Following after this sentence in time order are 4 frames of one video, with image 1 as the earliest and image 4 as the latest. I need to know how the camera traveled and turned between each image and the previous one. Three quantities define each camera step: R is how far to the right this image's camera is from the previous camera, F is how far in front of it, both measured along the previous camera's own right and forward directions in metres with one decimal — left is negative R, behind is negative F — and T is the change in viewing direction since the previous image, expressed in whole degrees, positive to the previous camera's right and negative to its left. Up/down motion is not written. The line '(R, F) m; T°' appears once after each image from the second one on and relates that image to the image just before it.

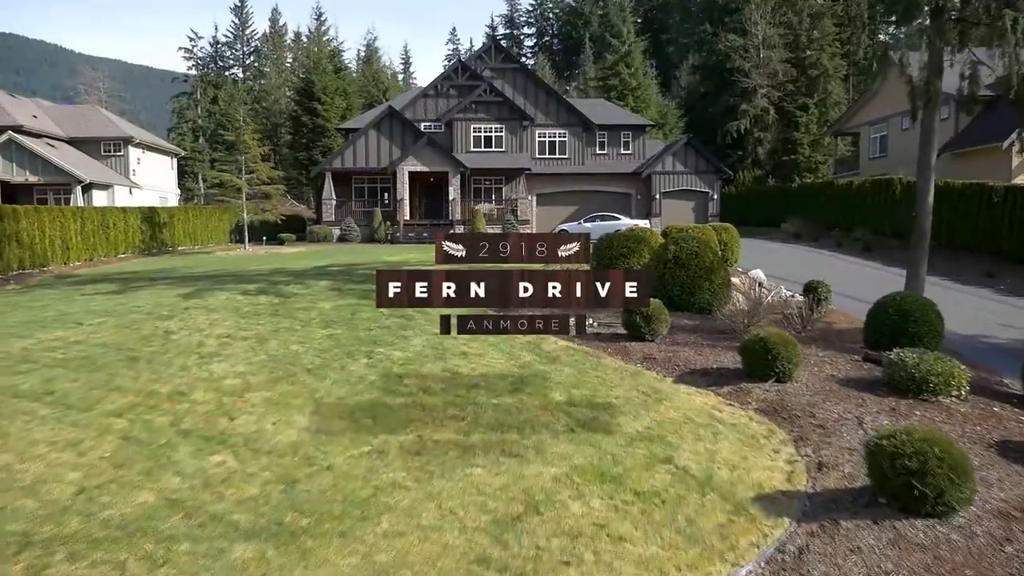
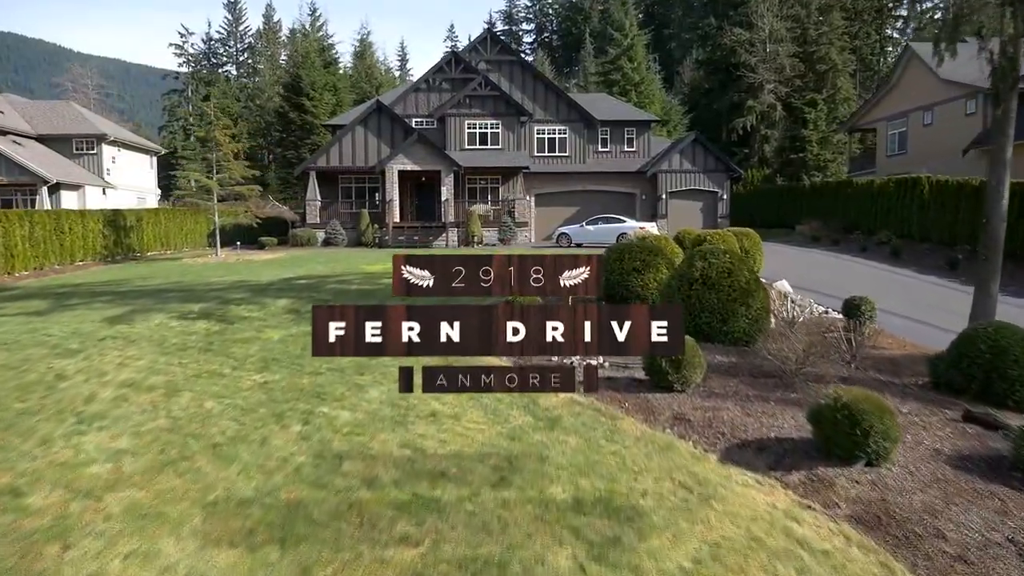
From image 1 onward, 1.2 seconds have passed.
(+0.1, +2.2) m; 0°
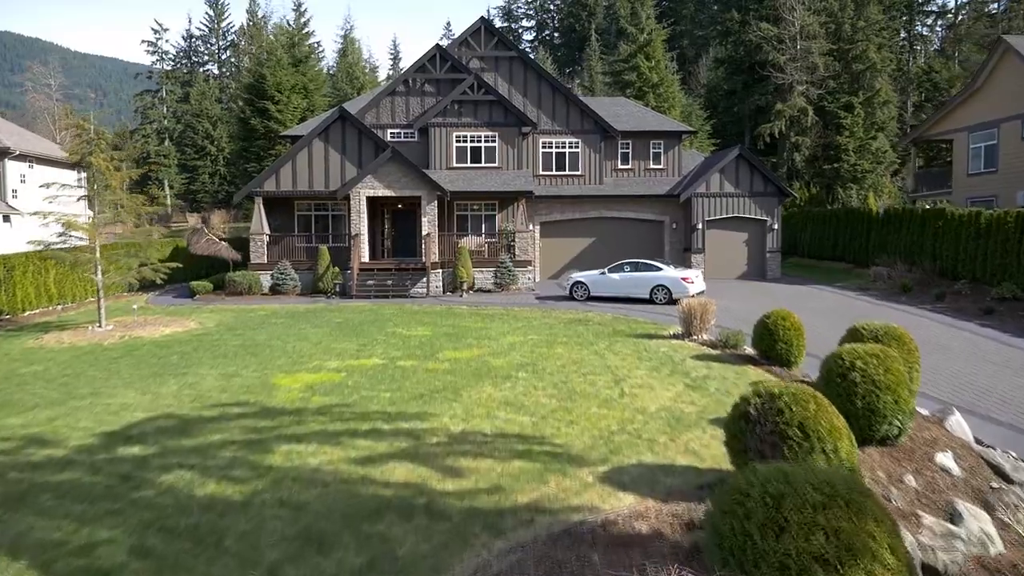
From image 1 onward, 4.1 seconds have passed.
(0.0, +6.8) m; 0°
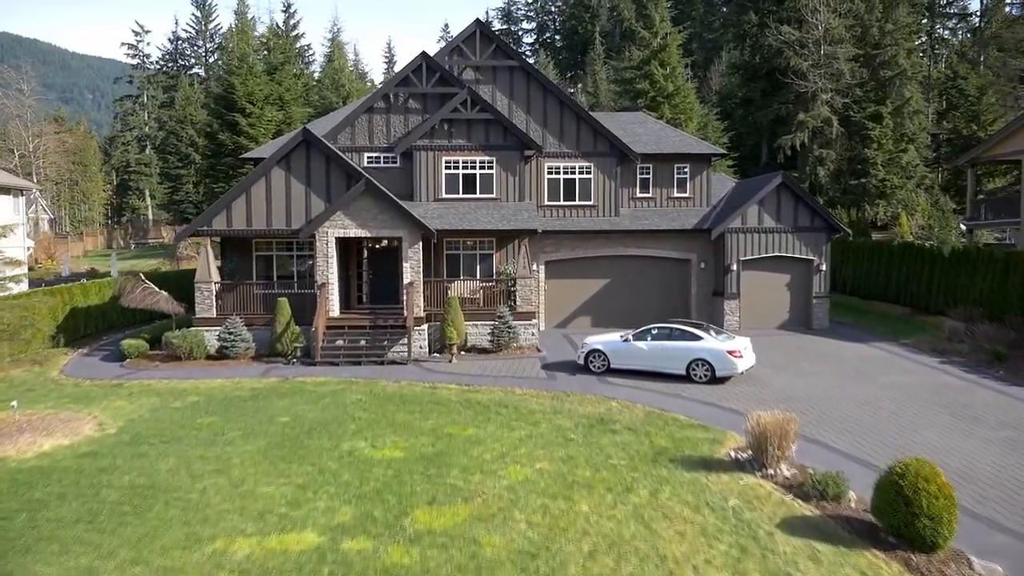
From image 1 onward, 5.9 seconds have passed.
(0.0, +4.4) m; 0°
